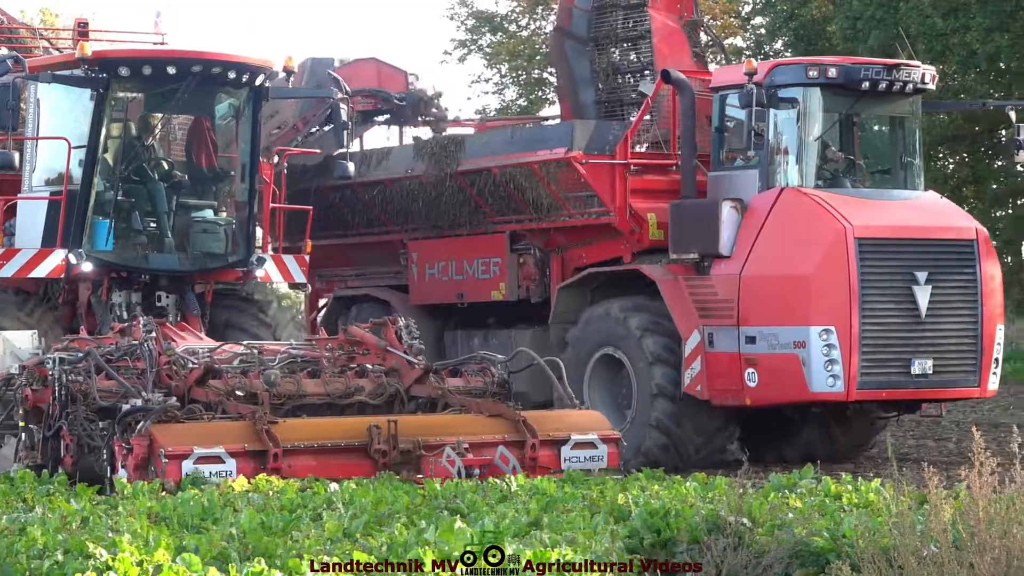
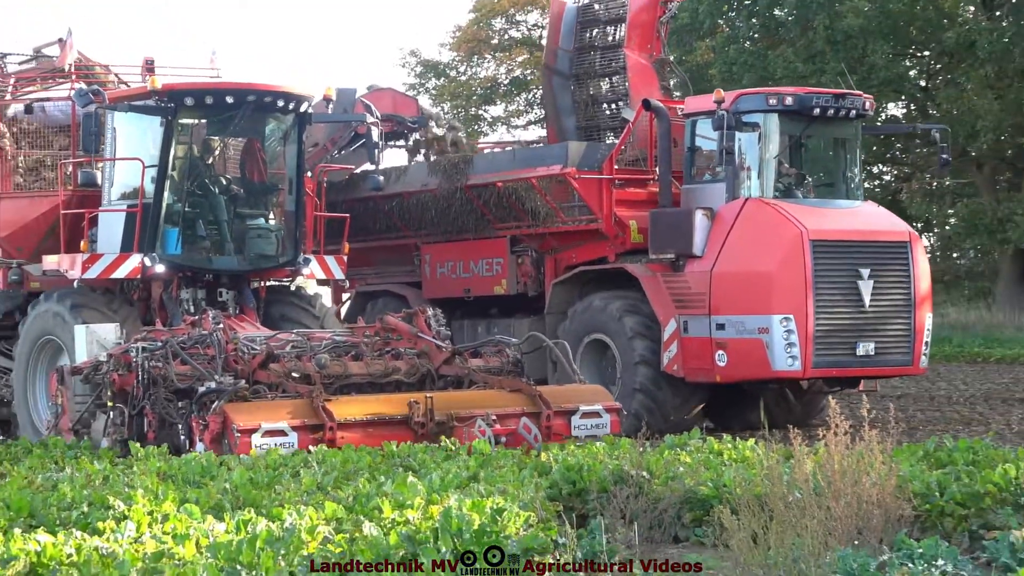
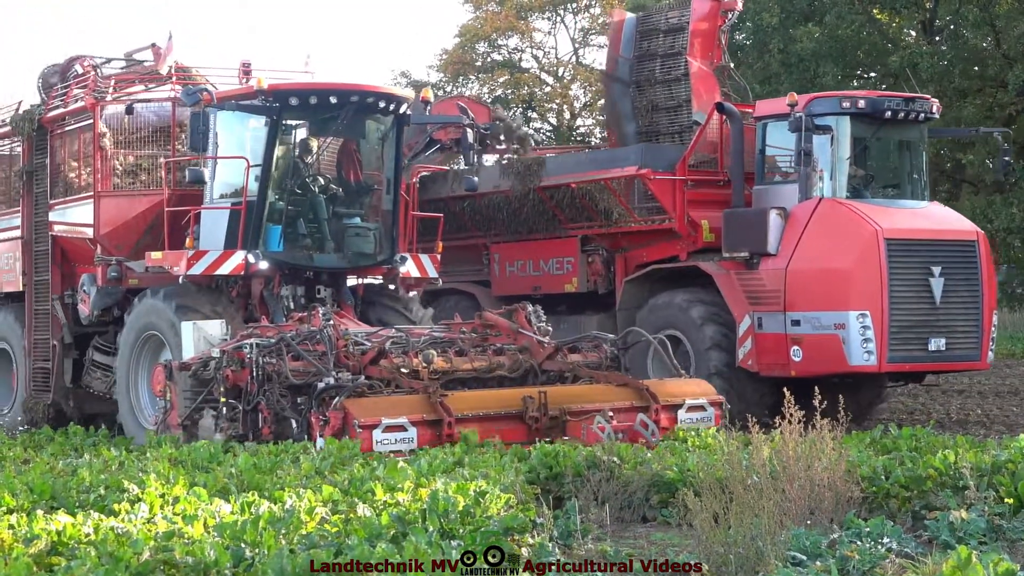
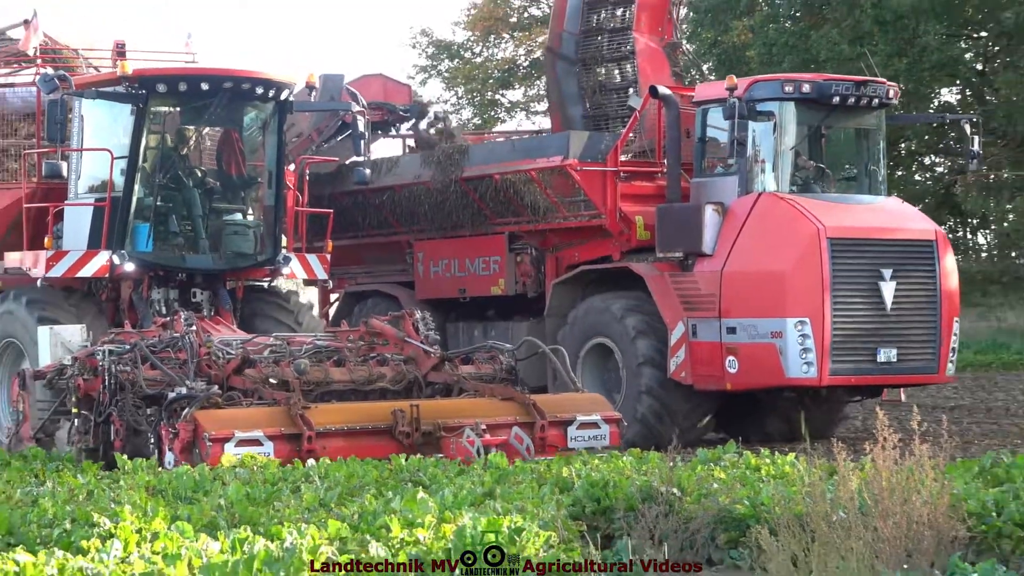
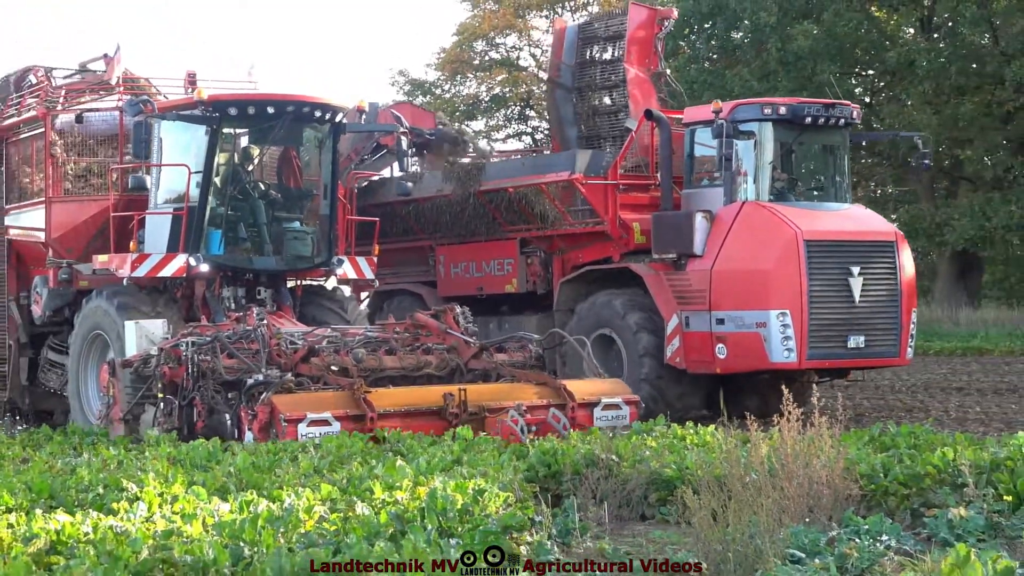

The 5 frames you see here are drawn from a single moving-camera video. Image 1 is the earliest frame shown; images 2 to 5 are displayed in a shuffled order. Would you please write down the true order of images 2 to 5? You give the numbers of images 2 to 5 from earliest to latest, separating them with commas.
4, 2, 5, 3
